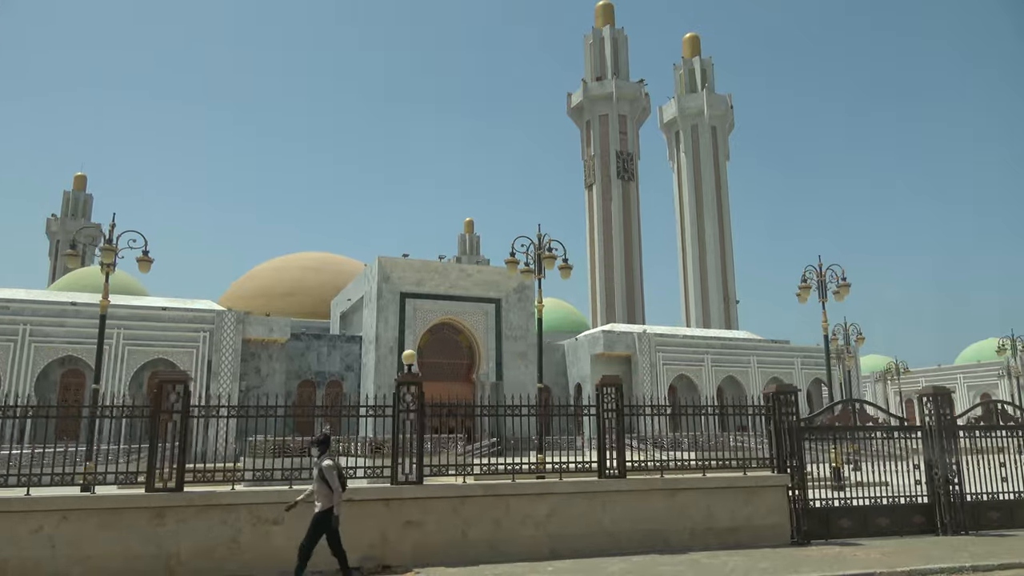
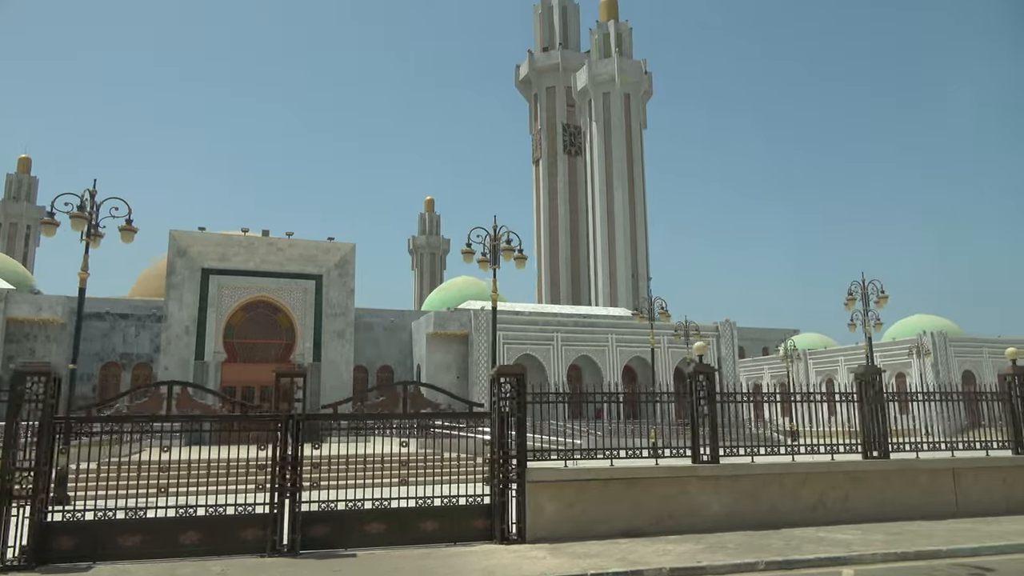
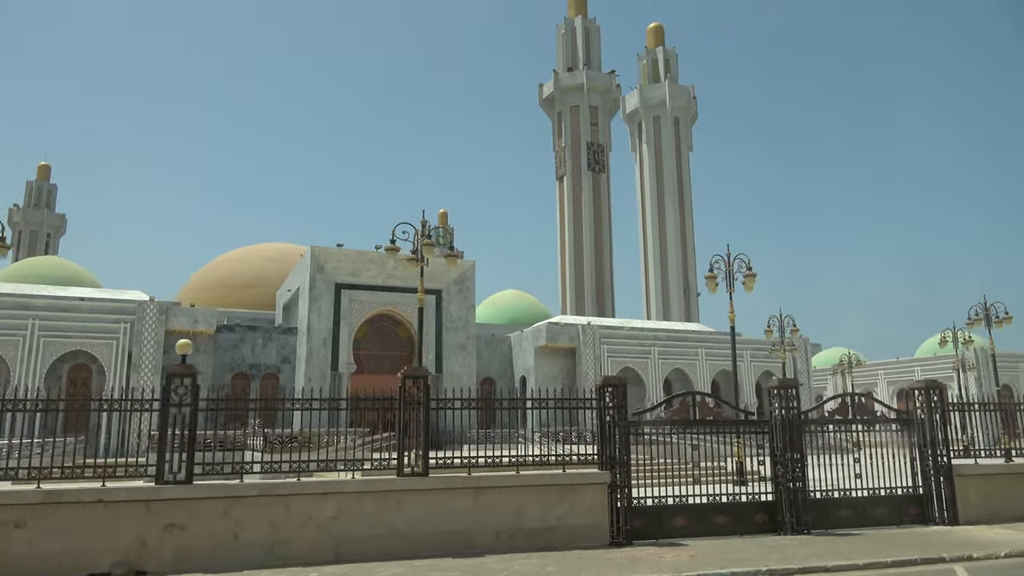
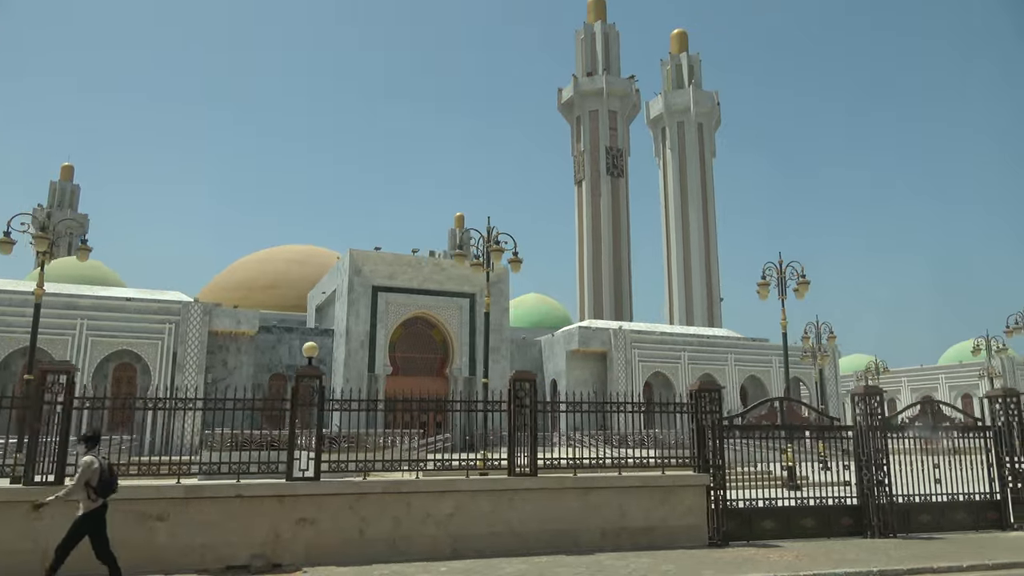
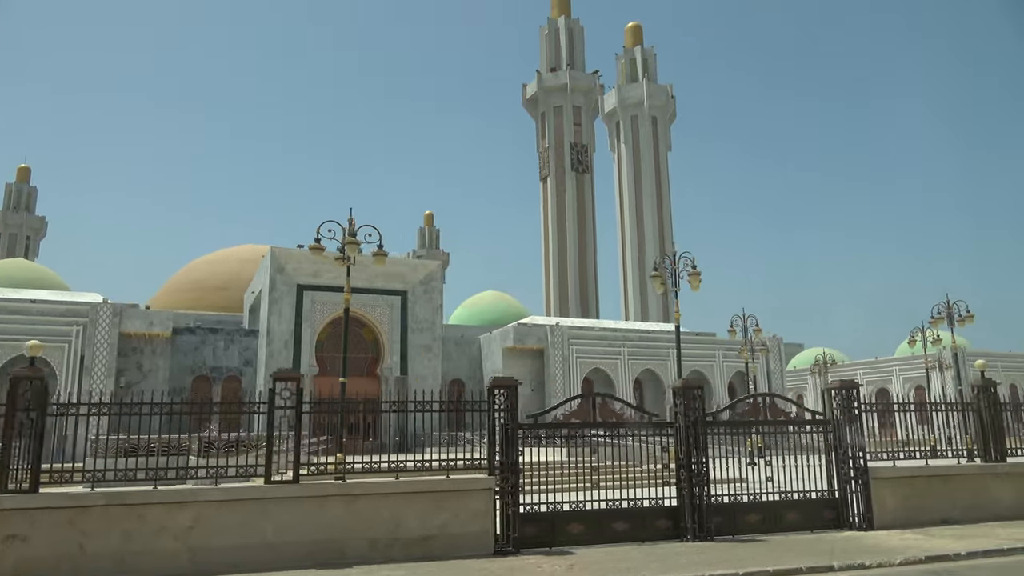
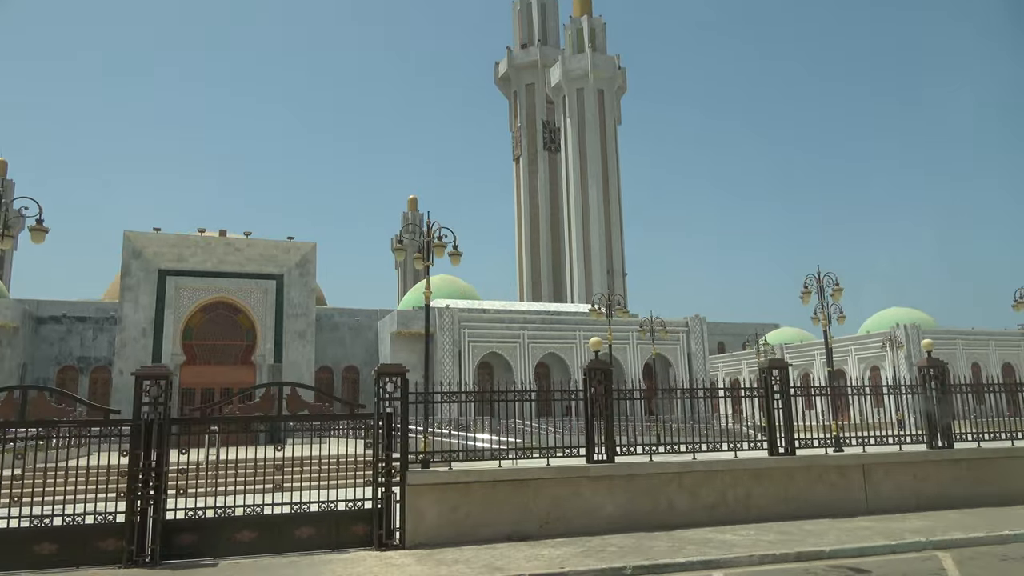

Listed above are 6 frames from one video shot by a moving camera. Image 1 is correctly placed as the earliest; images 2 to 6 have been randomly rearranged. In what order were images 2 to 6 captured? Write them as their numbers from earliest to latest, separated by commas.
4, 3, 5, 2, 6
